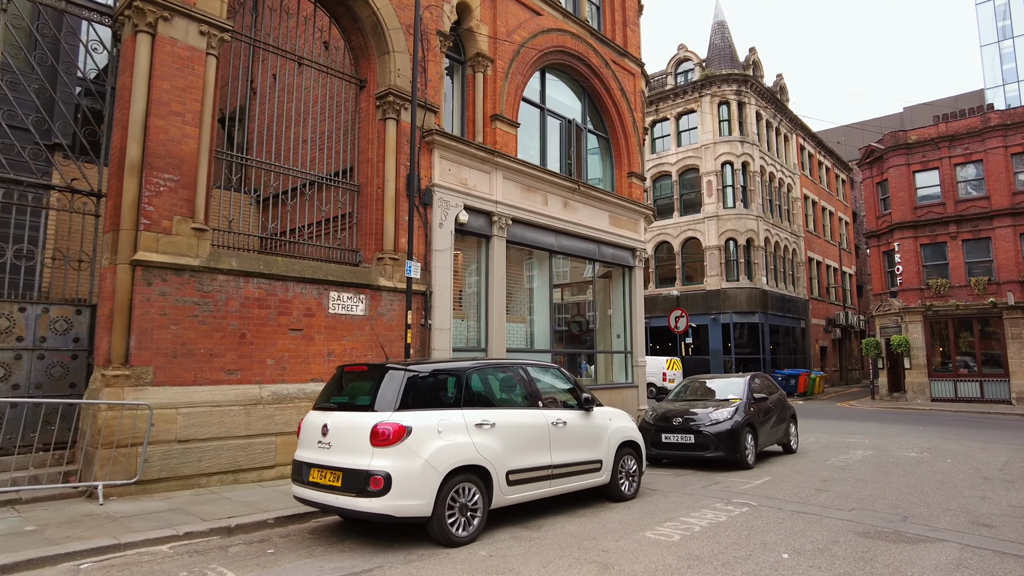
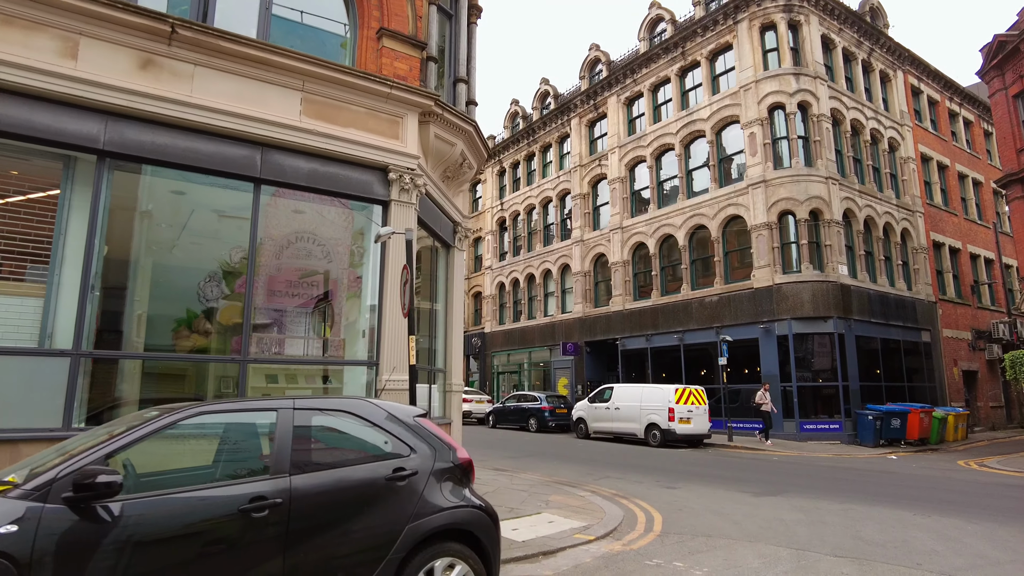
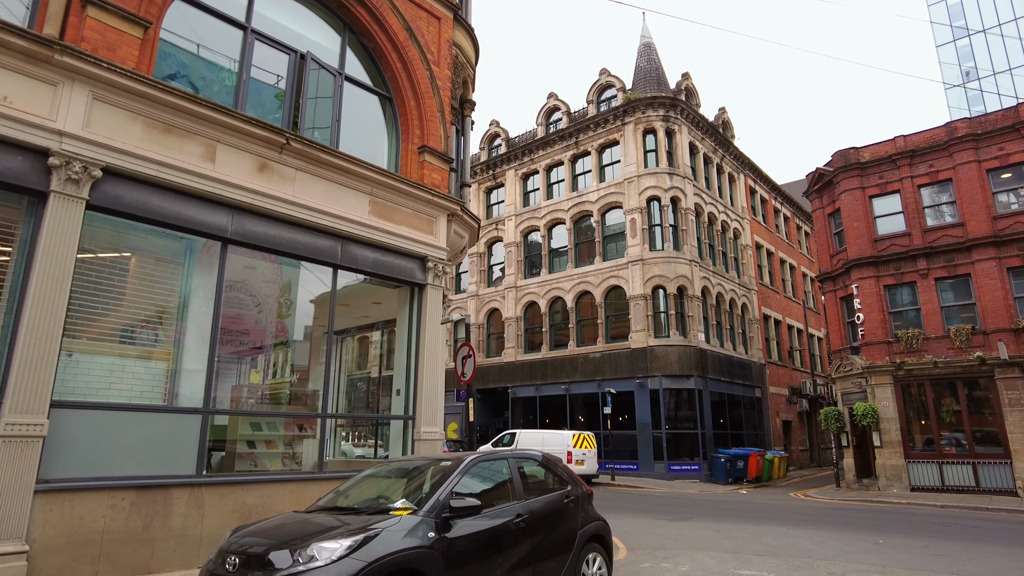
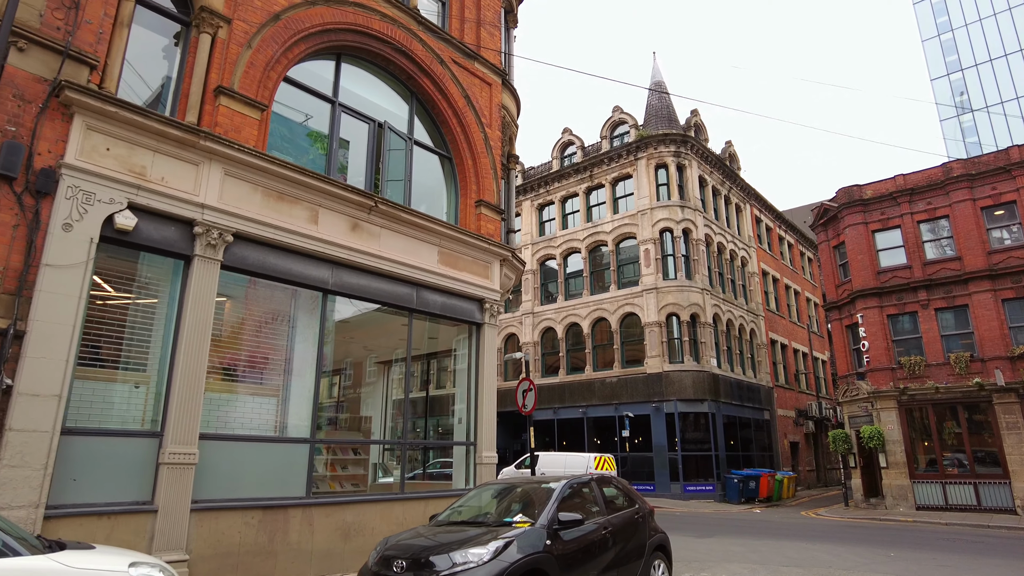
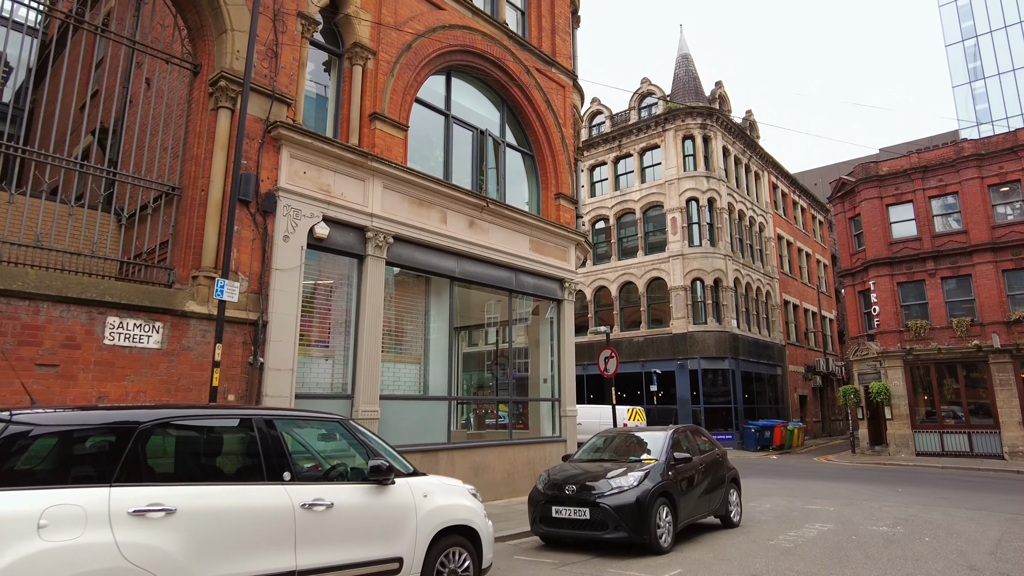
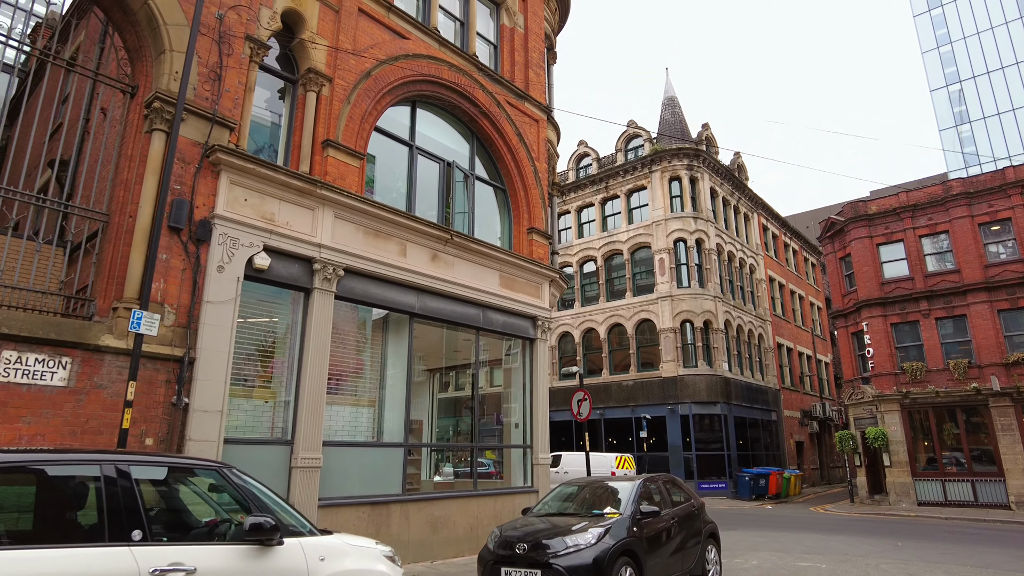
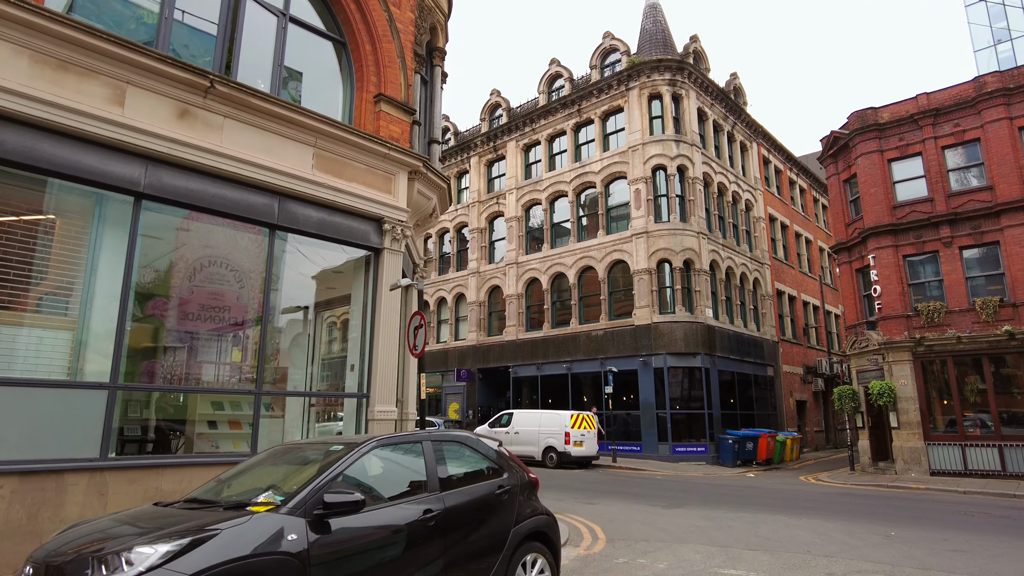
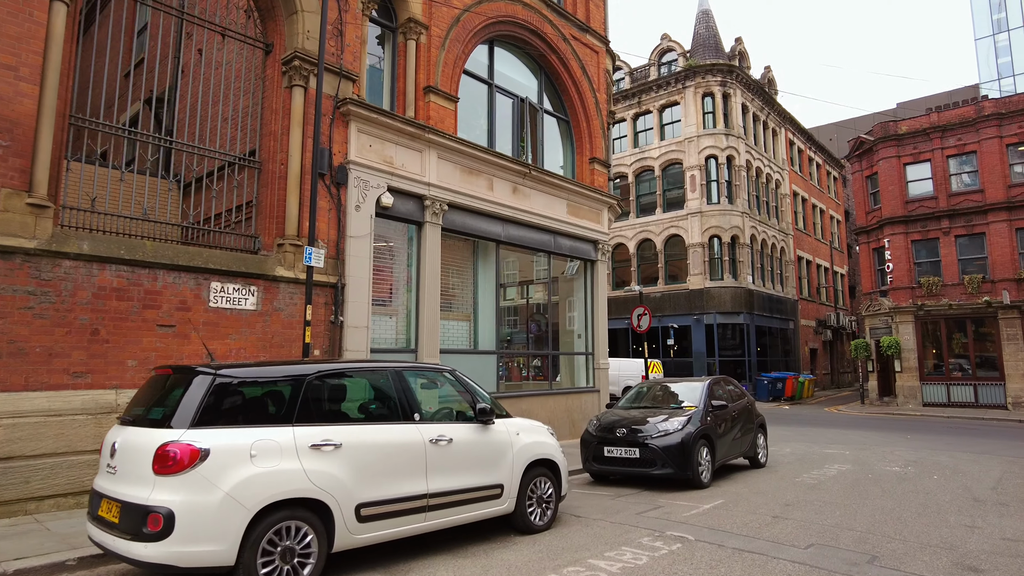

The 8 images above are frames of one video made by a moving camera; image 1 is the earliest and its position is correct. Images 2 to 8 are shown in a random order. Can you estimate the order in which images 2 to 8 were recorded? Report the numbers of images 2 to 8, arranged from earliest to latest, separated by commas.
8, 5, 6, 4, 3, 7, 2
